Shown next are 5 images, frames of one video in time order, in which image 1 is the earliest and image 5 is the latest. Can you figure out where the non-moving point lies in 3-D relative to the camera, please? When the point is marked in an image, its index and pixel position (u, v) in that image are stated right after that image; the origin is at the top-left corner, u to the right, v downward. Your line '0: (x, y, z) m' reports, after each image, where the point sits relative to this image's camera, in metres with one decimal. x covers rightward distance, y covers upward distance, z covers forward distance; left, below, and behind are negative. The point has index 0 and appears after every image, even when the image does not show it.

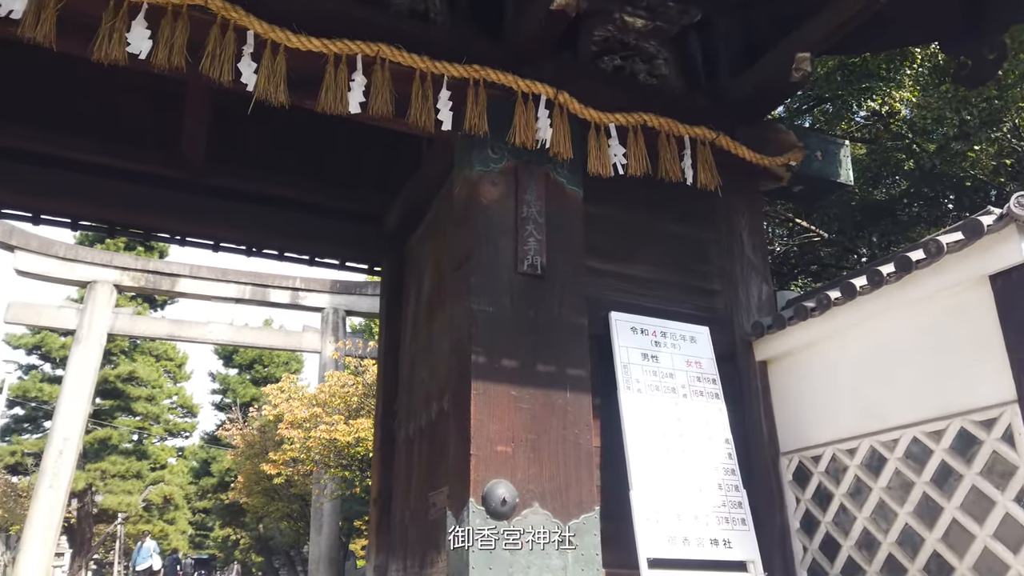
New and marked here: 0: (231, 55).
0: (-1.2, +1.0, +3.2) m
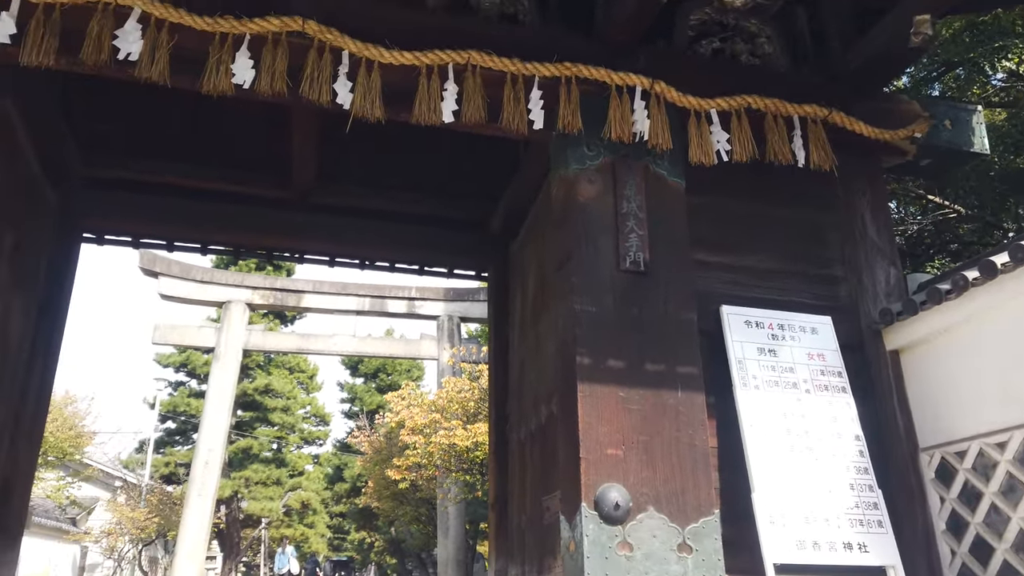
0: (-0.8, +0.9, +3.3) m
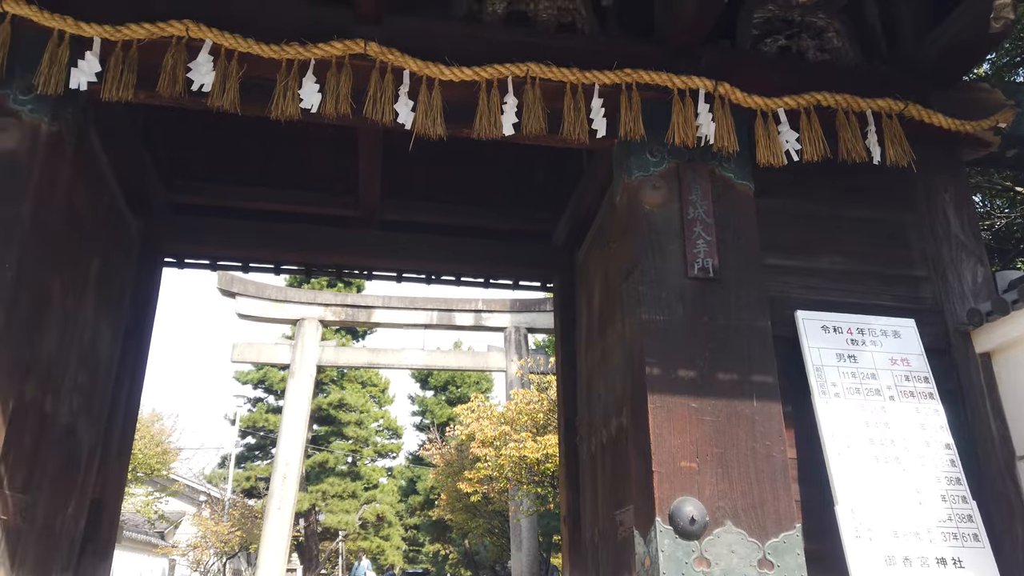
0: (-0.5, +0.9, +3.4) m
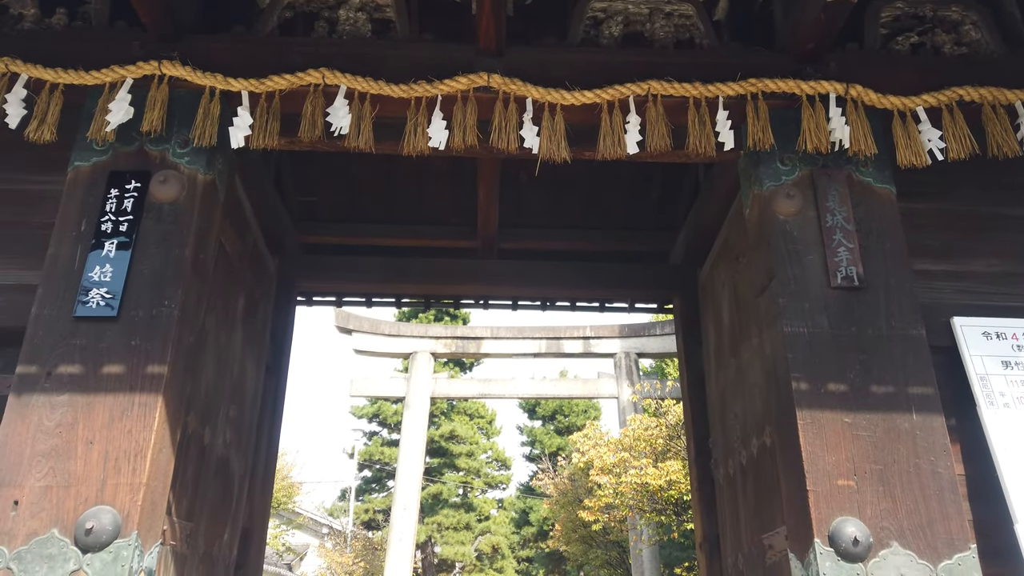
0: (0.0, +0.7, +3.4) m
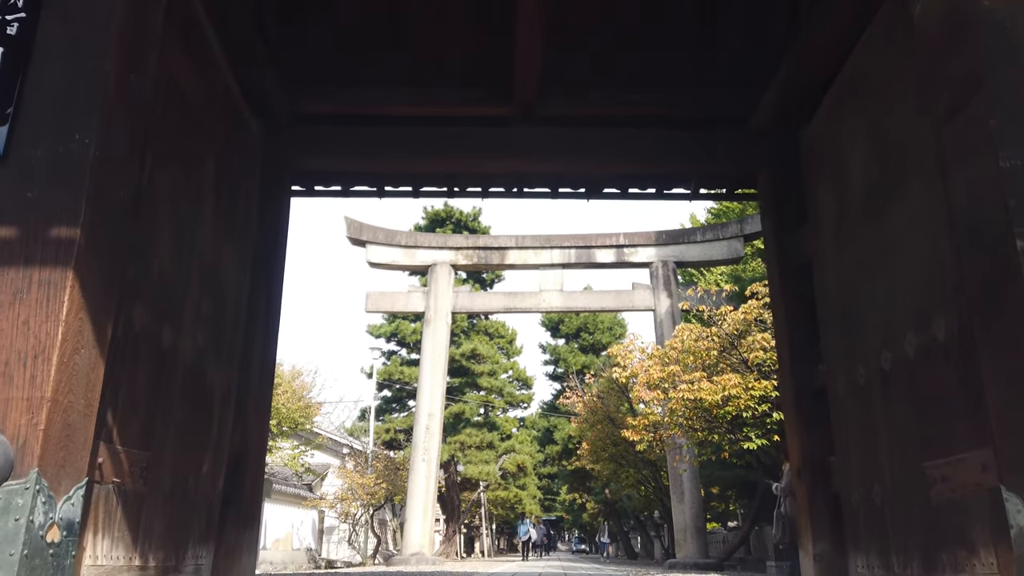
0: (+0.2, +1.3, +2.3) m
